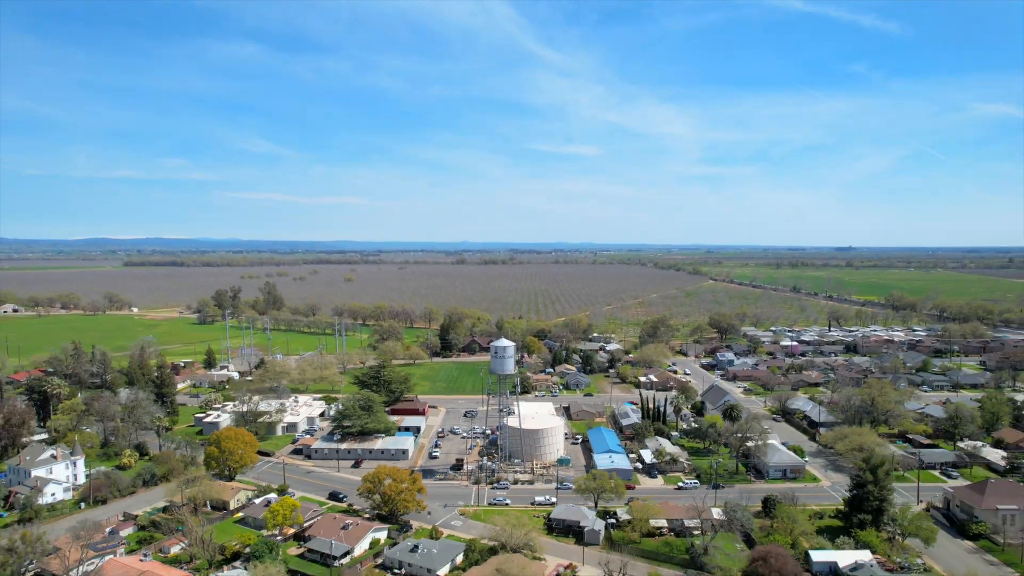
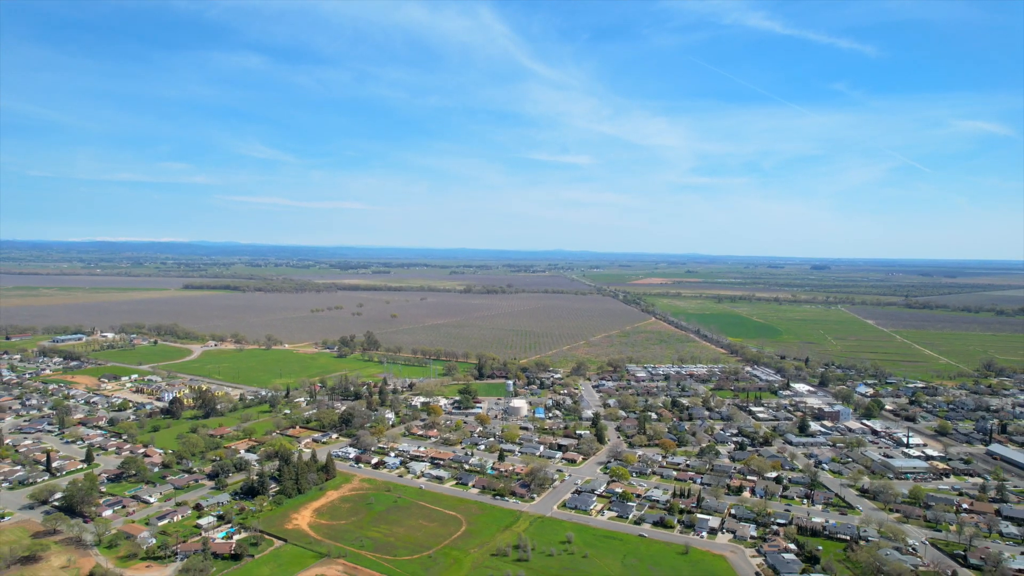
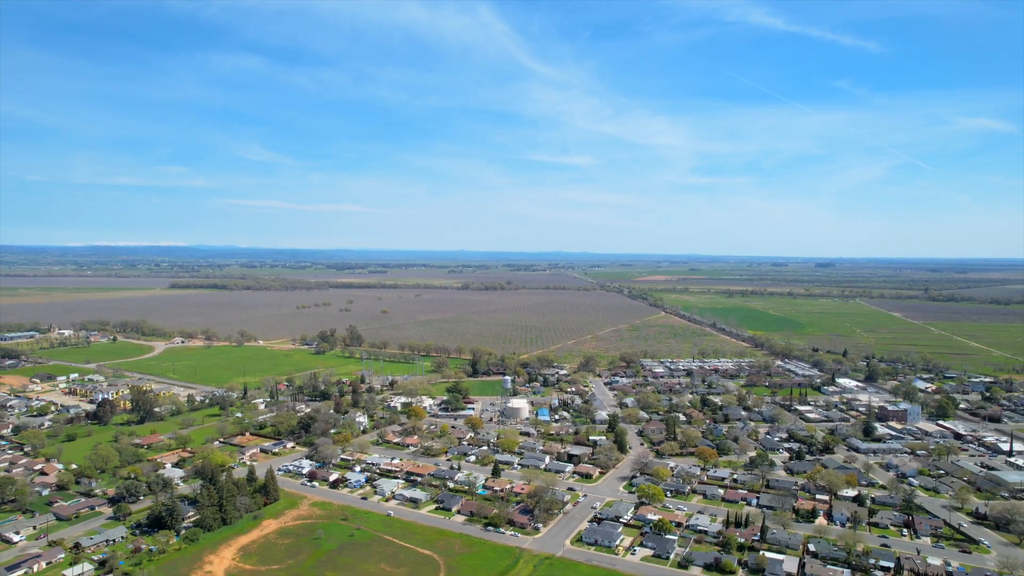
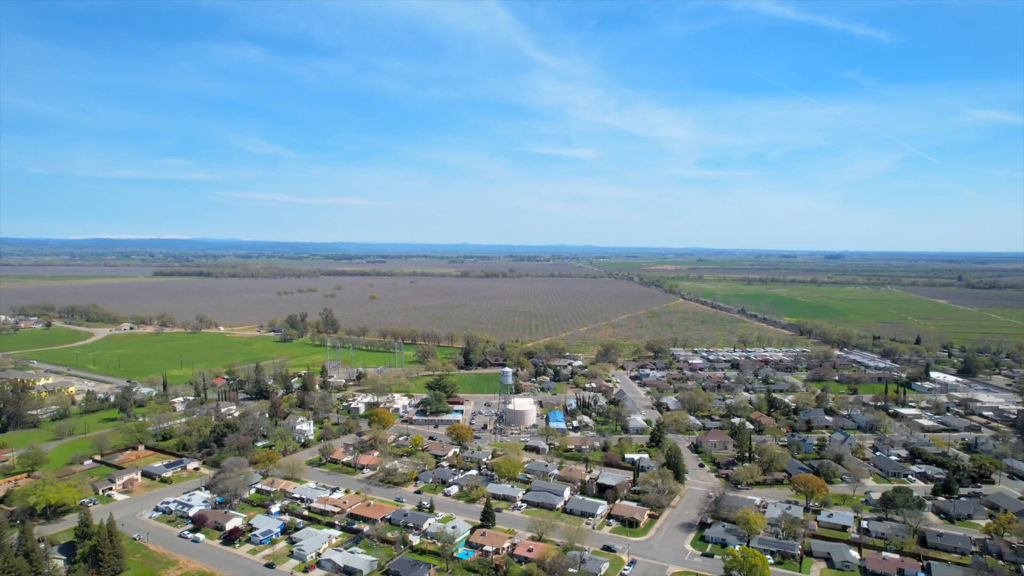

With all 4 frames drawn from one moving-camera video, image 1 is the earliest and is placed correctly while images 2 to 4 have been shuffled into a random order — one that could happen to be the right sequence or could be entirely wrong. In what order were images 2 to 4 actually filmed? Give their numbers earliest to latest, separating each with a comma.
4, 3, 2
